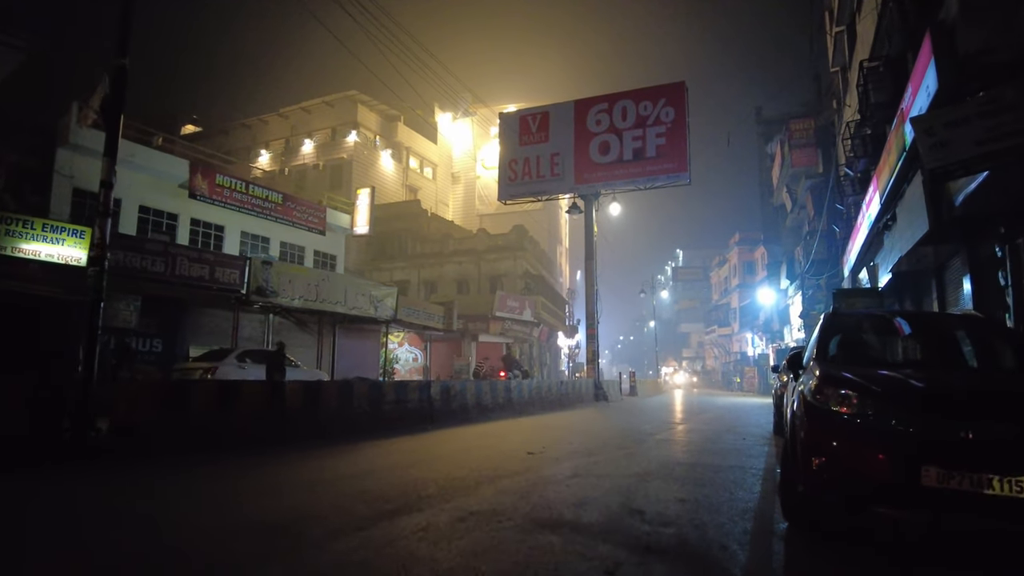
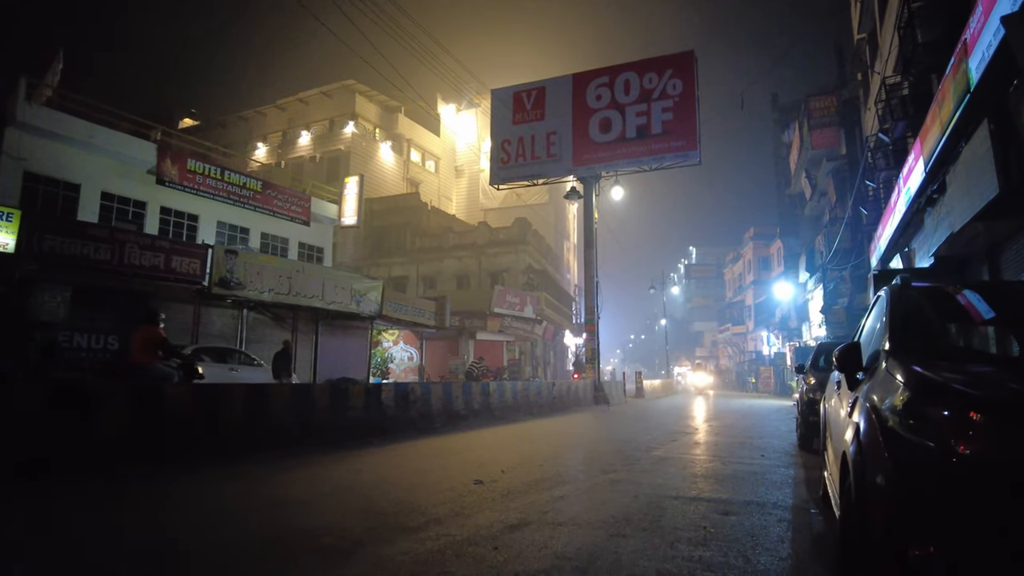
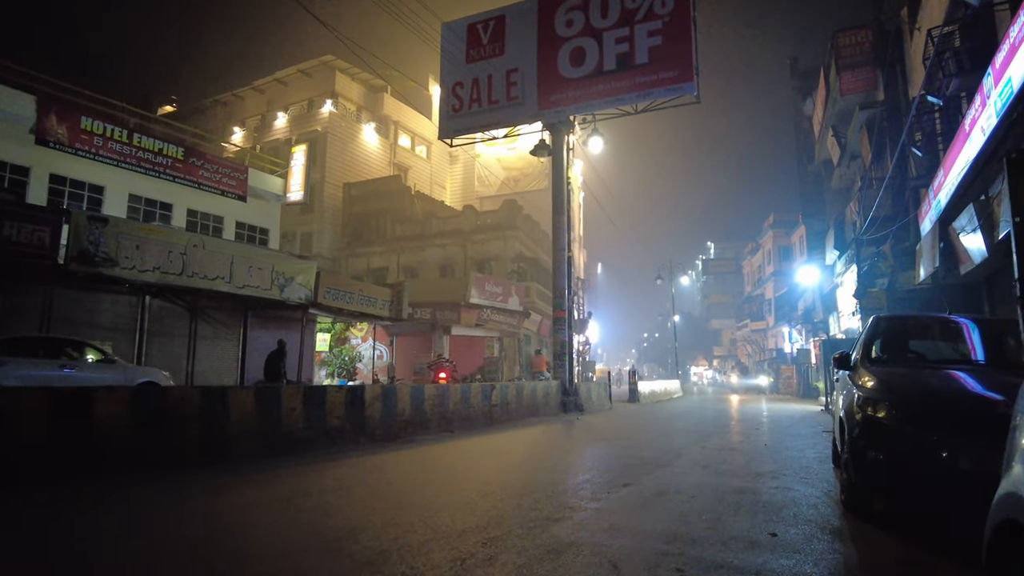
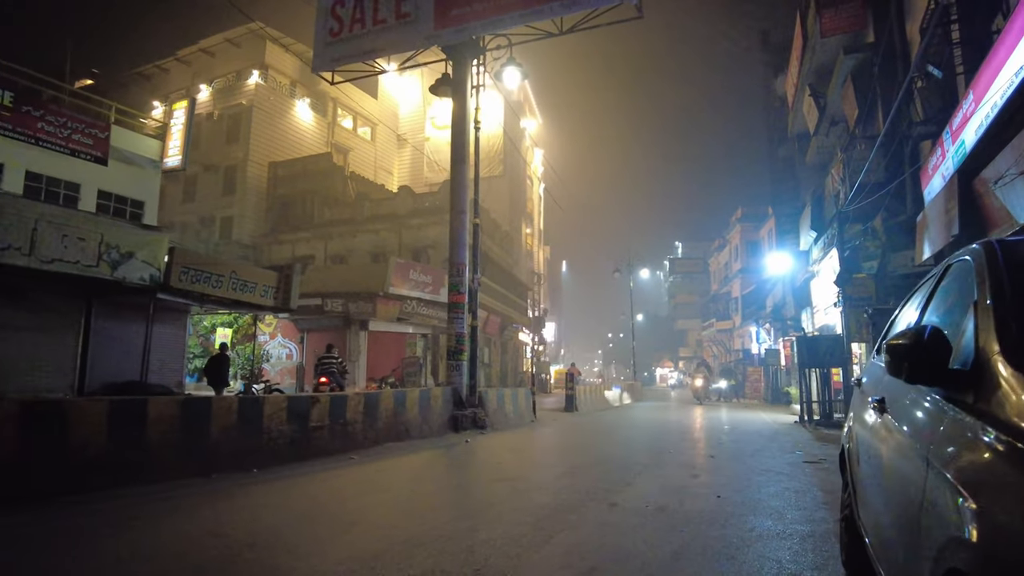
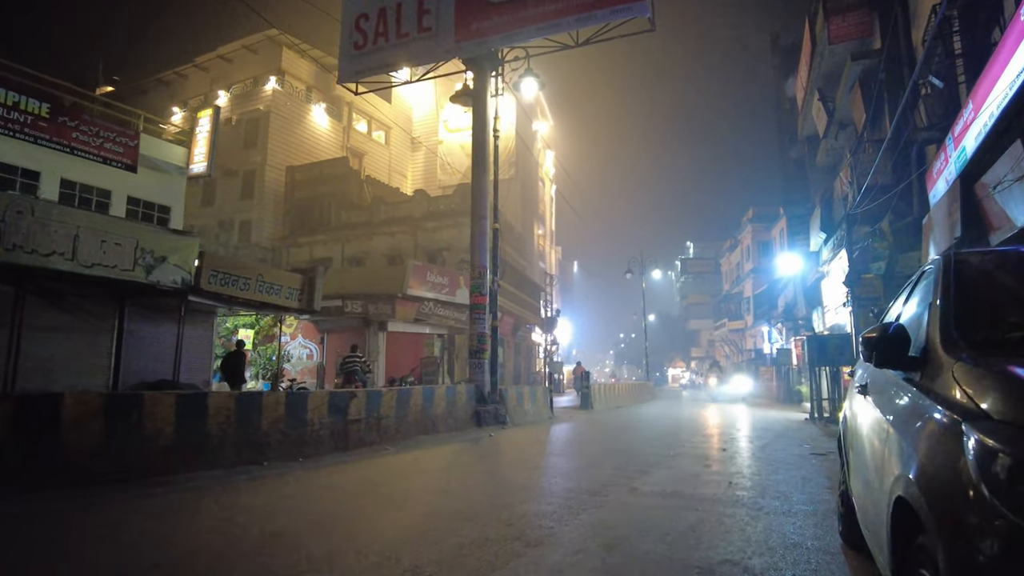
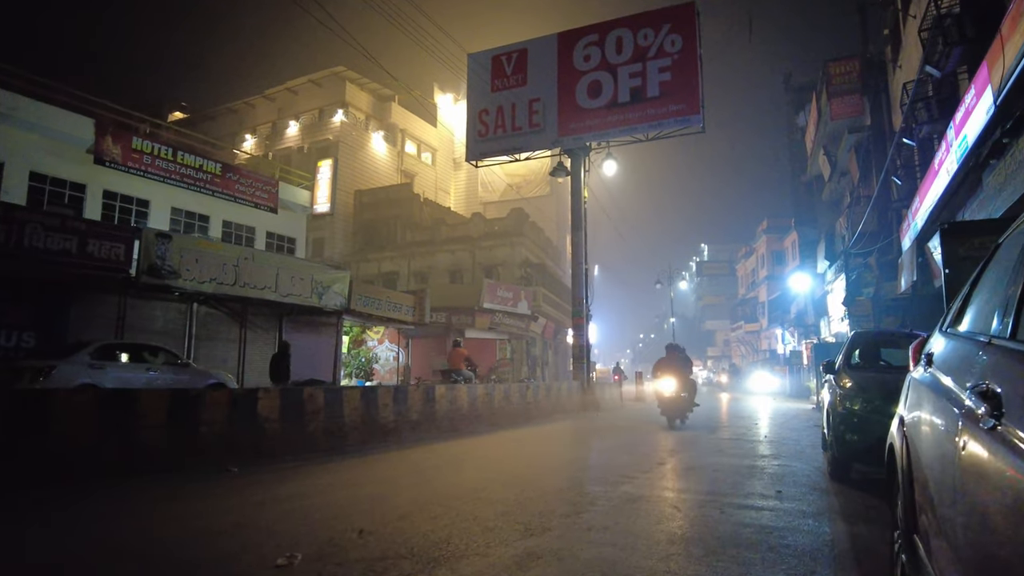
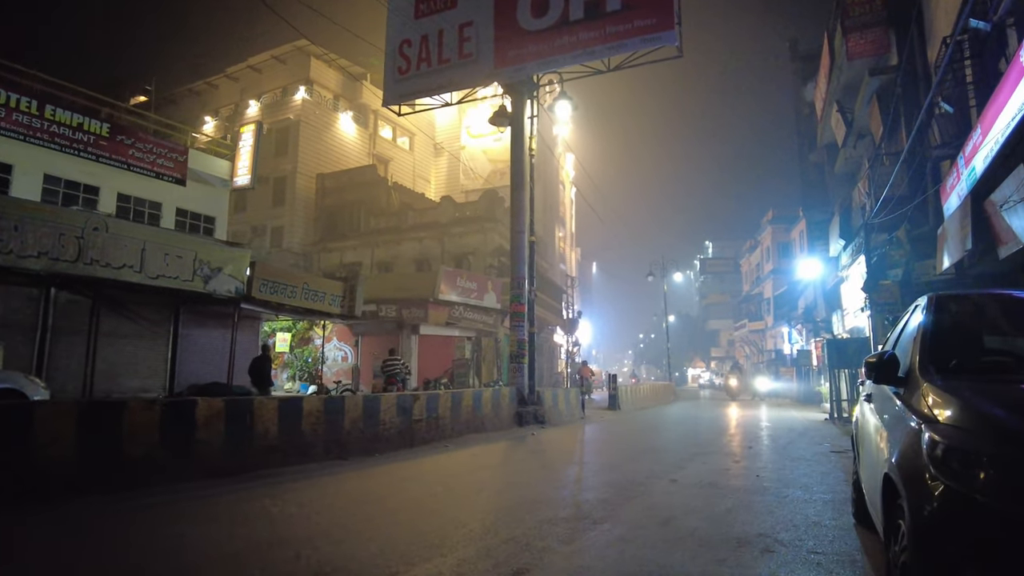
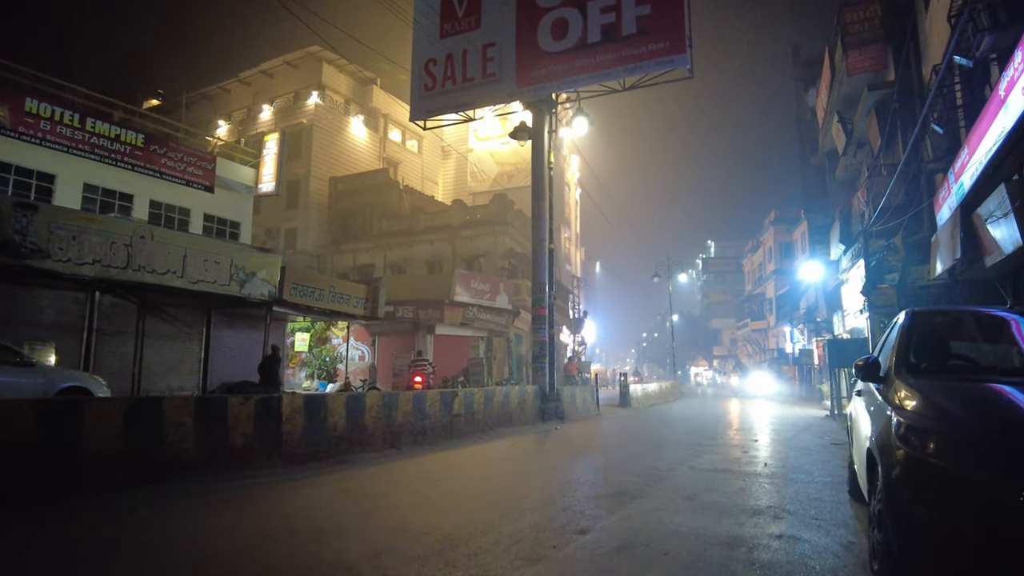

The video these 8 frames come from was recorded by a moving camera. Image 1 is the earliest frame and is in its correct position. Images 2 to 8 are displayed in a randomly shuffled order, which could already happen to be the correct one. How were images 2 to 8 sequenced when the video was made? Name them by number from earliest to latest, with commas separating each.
2, 6, 3, 8, 7, 5, 4
